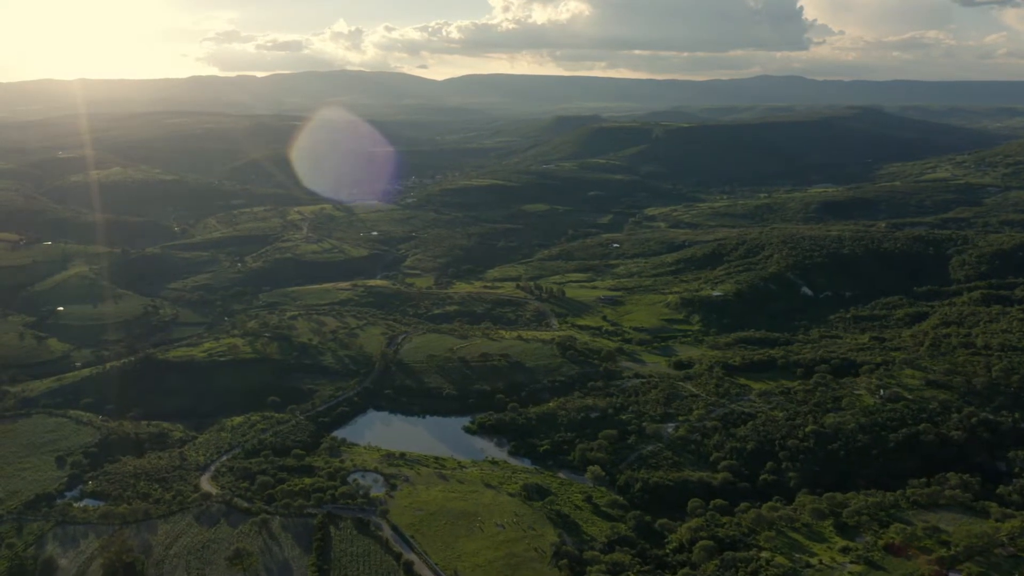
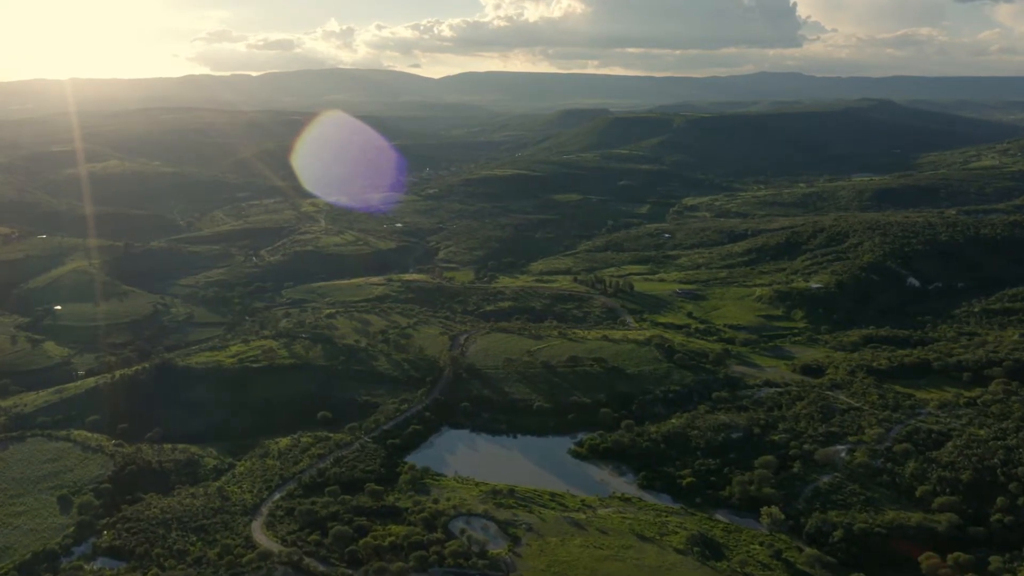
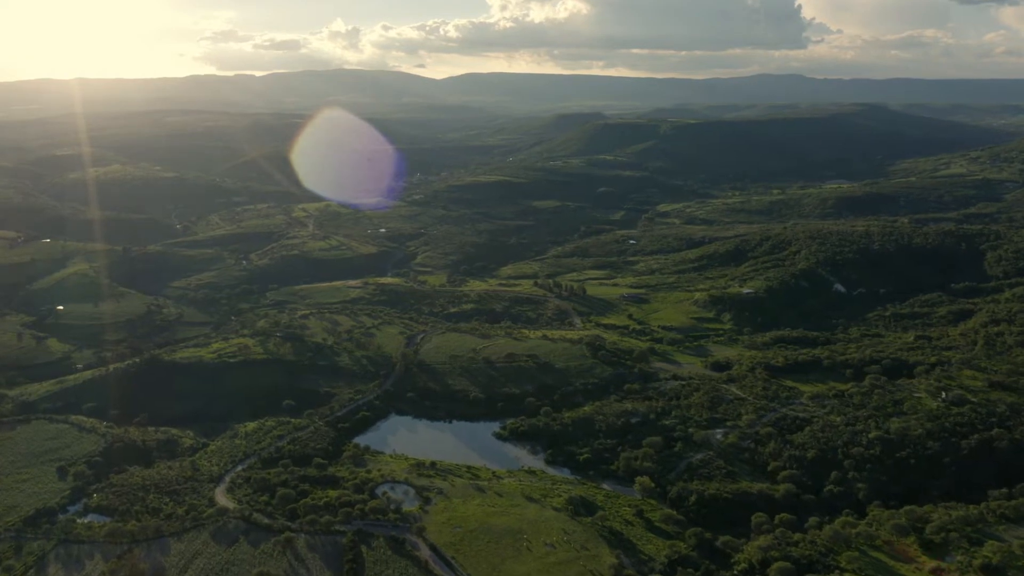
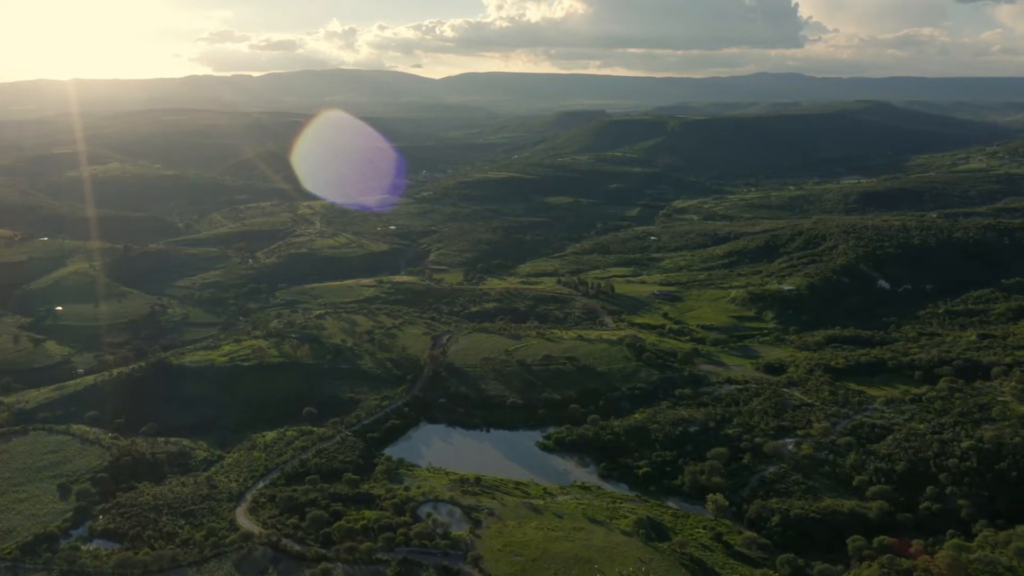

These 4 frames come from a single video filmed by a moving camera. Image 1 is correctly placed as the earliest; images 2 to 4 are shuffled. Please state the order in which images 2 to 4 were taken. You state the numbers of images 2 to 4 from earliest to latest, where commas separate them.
3, 4, 2
